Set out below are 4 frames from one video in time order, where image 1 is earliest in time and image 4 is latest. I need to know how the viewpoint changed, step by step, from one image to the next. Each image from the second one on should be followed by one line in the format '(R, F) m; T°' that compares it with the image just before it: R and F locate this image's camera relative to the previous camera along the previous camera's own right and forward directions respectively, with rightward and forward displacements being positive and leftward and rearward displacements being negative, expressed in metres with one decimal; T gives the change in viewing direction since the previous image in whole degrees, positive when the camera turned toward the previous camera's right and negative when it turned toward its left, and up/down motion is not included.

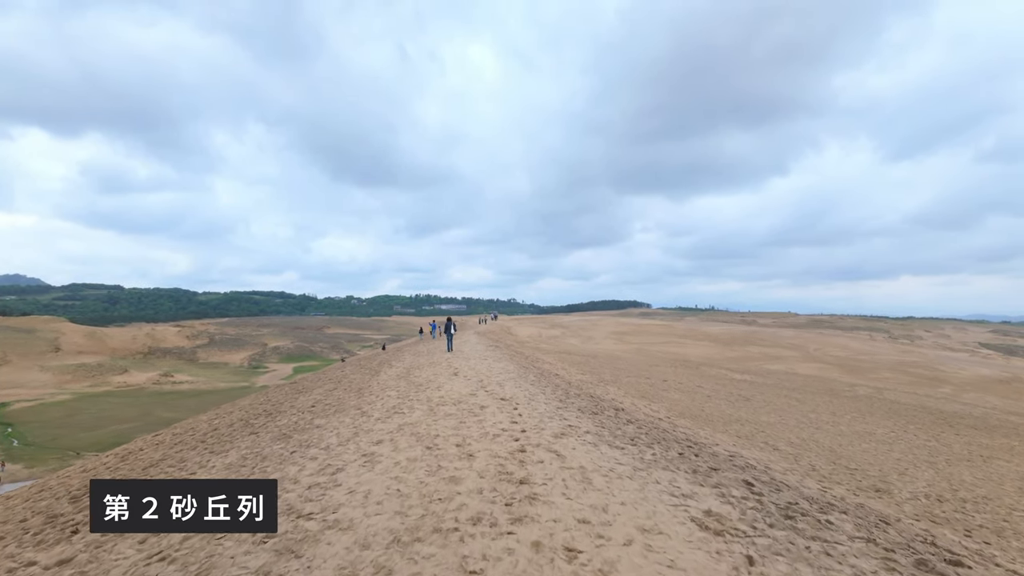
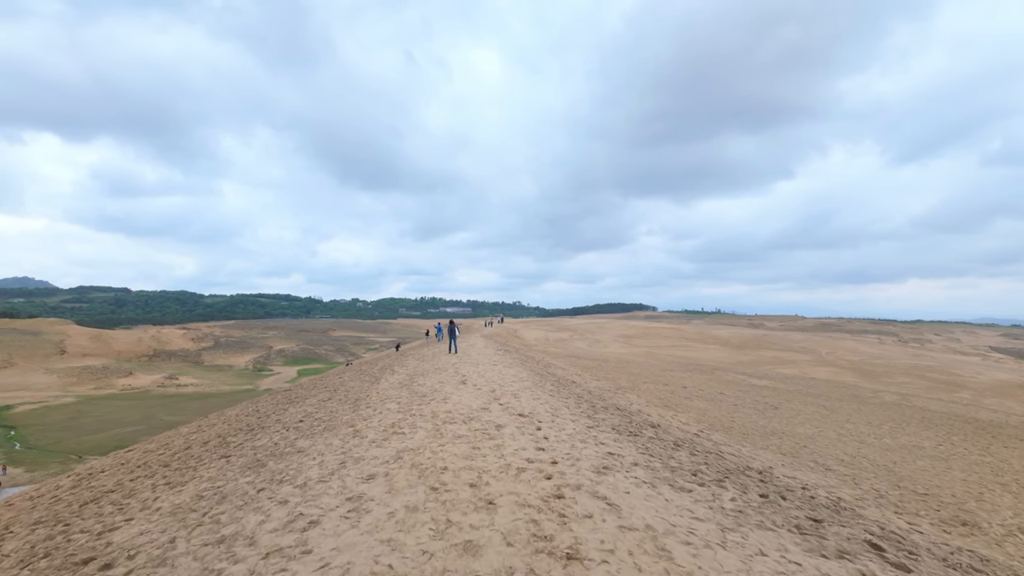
(-0.4, +2.1) m; -1°
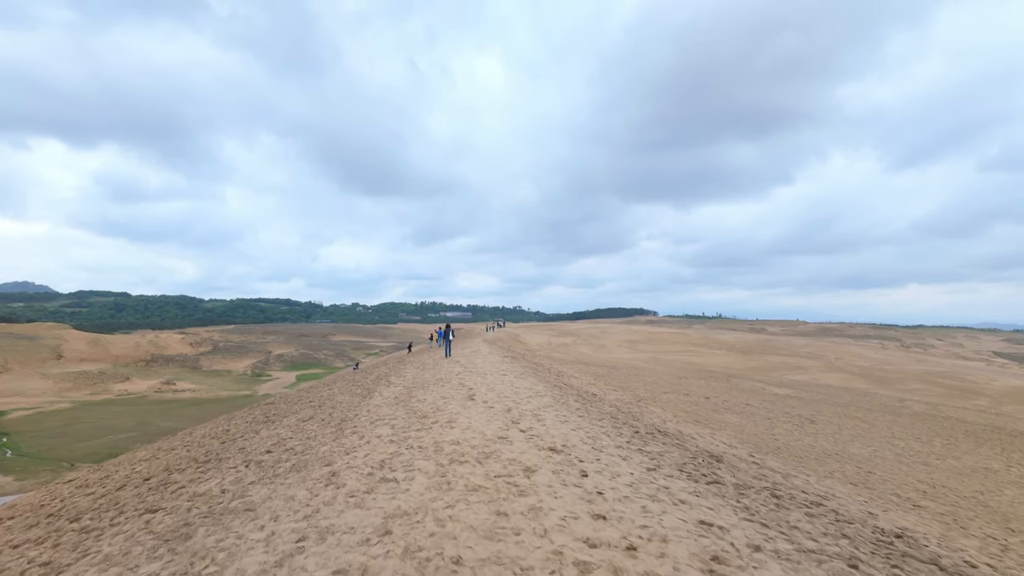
(-0.6, +2.9) m; 0°
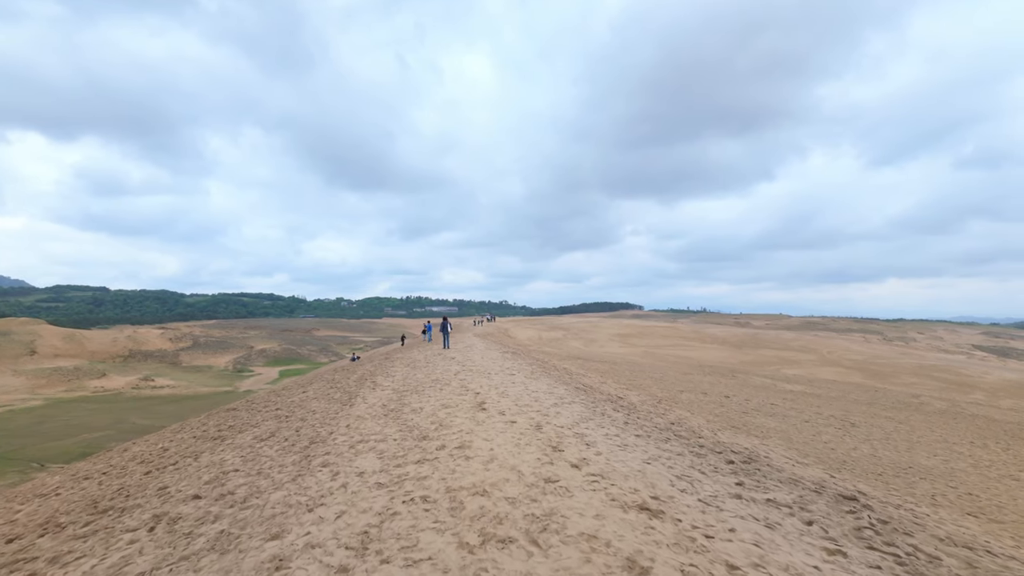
(-1.0, +3.6) m; +2°
